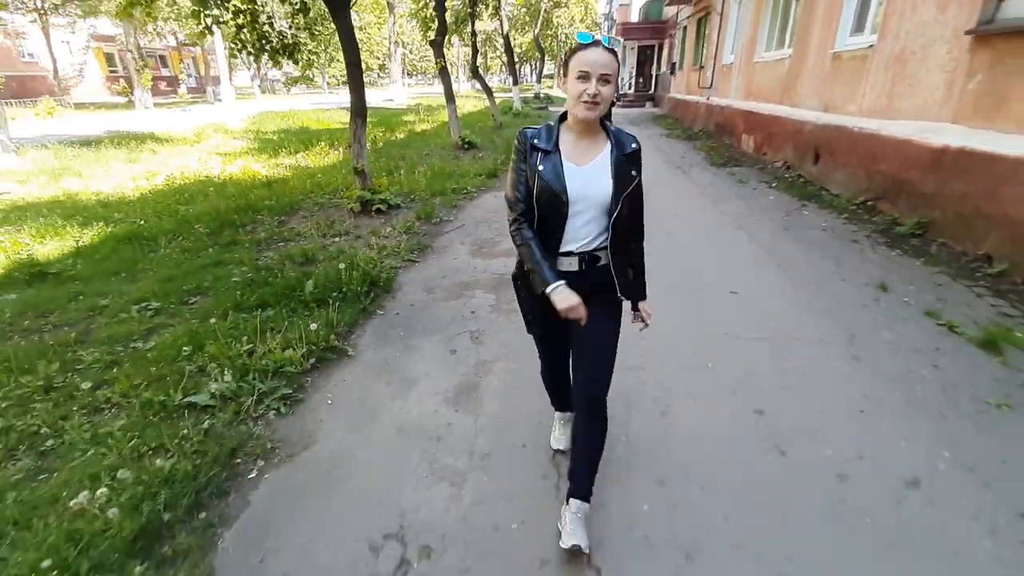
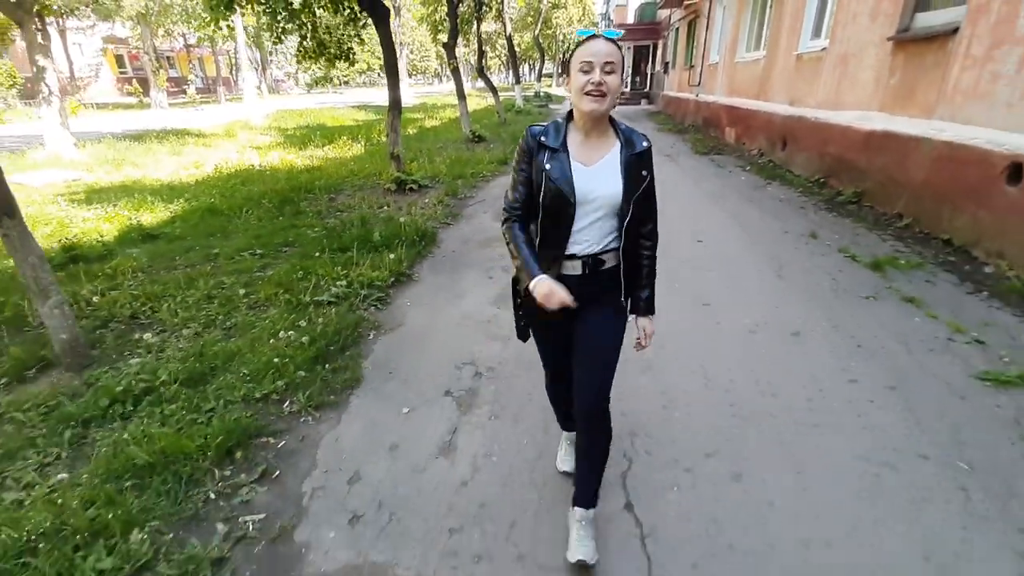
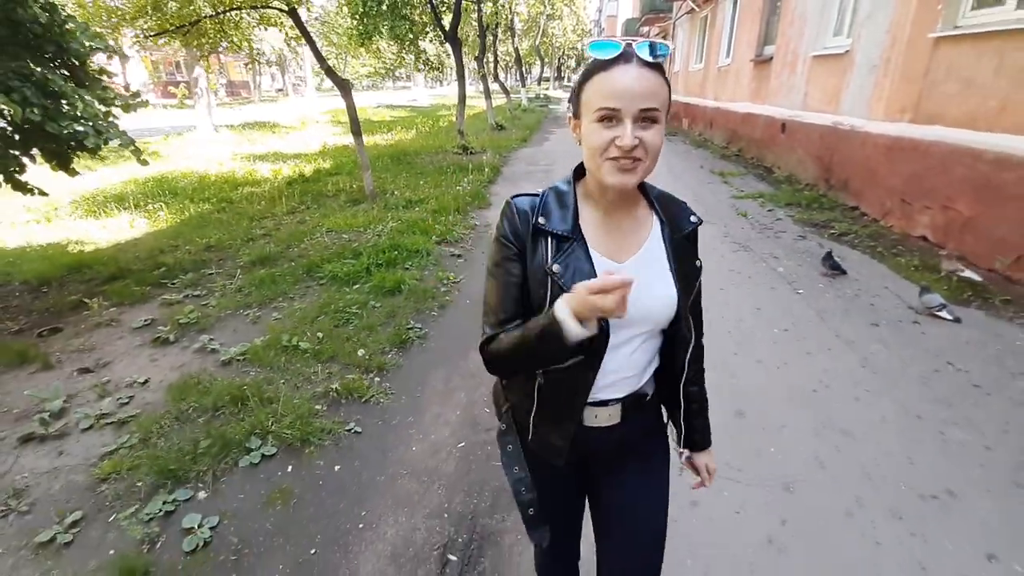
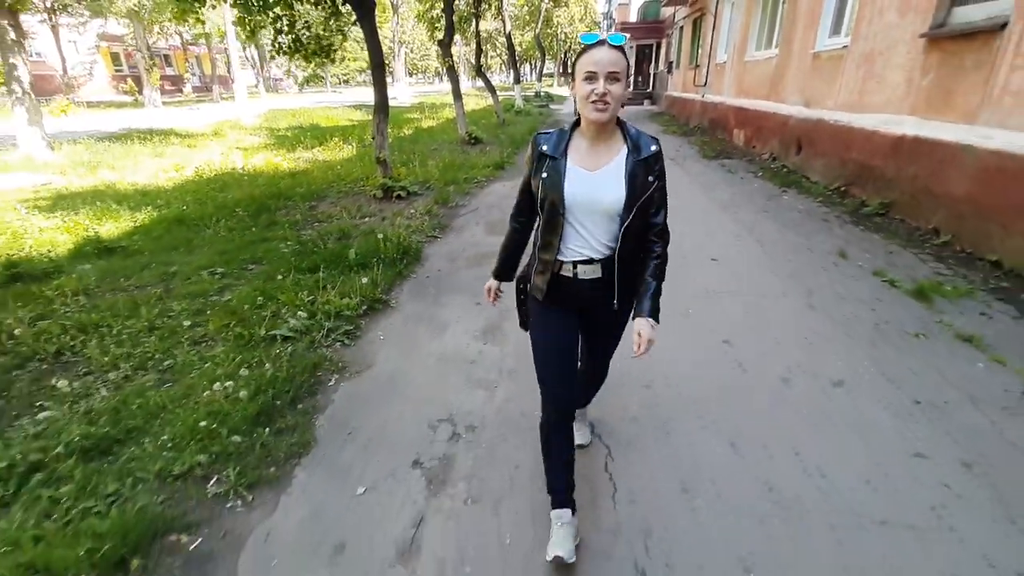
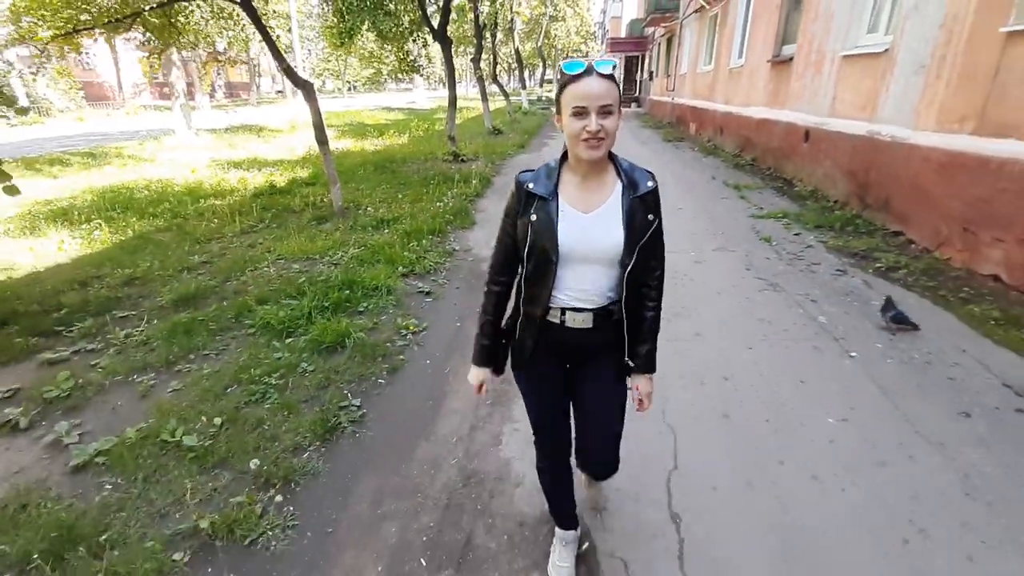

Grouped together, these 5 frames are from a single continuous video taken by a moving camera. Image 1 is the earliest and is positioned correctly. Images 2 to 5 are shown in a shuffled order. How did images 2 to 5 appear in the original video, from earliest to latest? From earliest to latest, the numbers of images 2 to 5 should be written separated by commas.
4, 2, 5, 3
